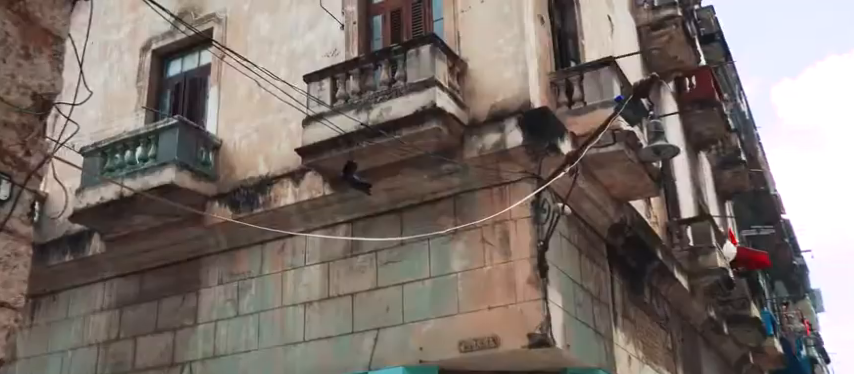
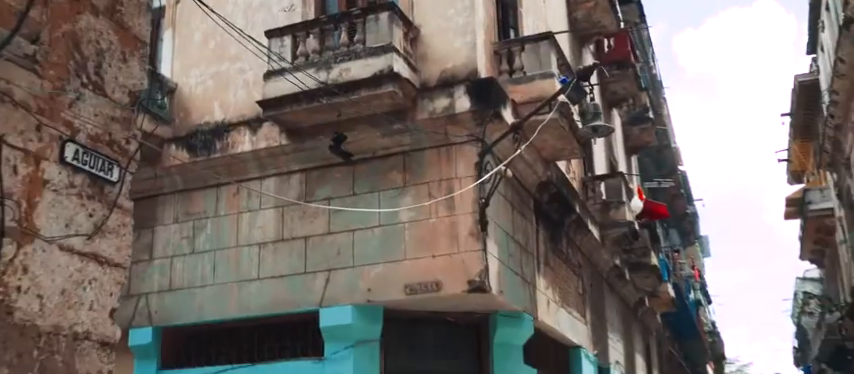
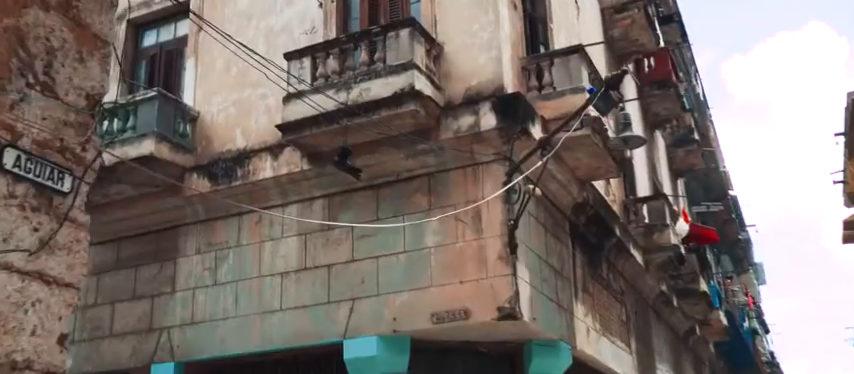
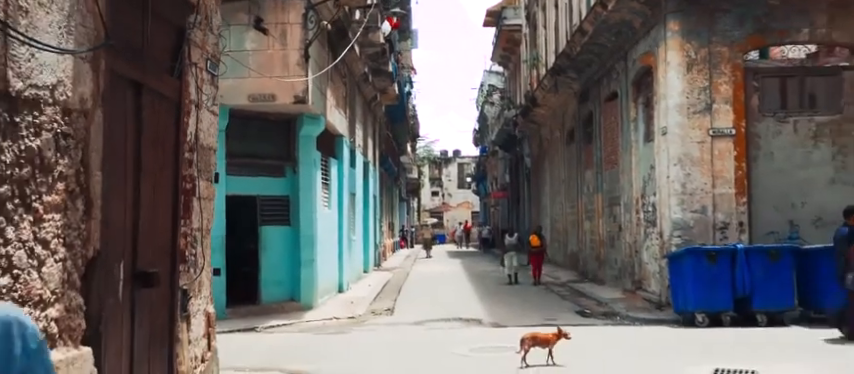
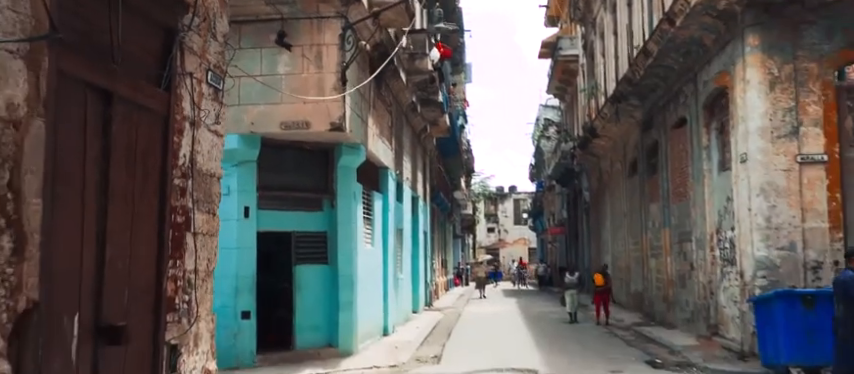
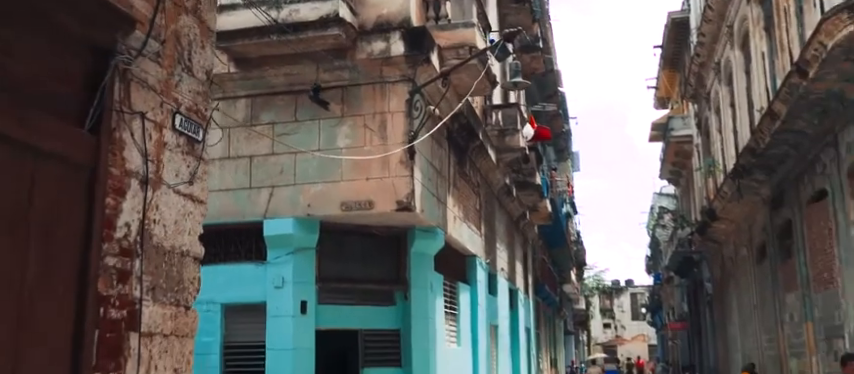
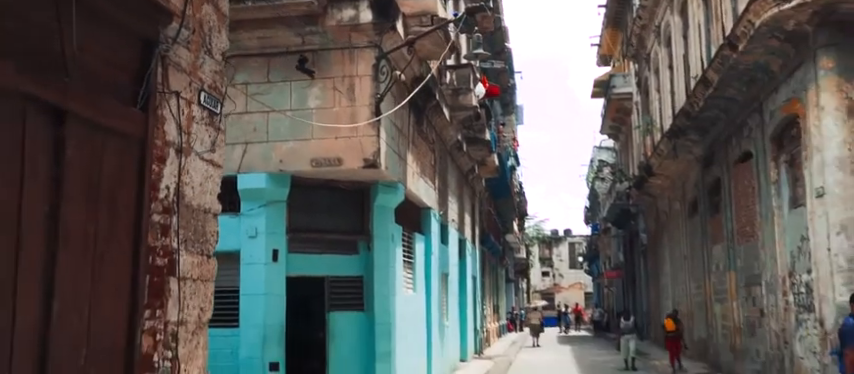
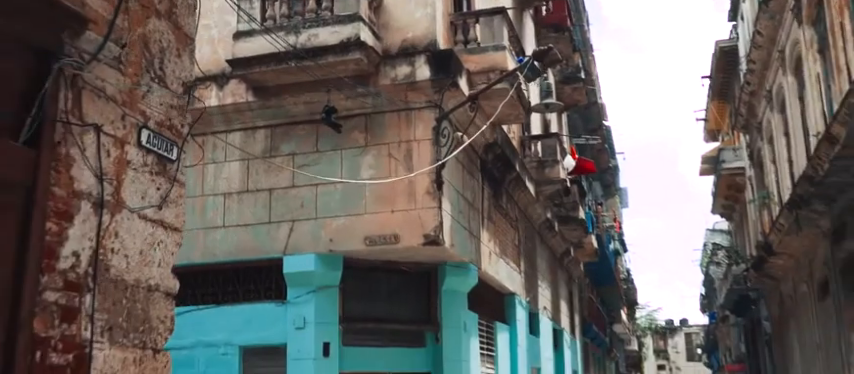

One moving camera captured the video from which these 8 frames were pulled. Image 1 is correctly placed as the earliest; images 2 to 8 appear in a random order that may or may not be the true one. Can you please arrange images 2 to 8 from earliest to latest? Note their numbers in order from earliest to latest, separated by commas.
3, 2, 8, 6, 7, 5, 4
